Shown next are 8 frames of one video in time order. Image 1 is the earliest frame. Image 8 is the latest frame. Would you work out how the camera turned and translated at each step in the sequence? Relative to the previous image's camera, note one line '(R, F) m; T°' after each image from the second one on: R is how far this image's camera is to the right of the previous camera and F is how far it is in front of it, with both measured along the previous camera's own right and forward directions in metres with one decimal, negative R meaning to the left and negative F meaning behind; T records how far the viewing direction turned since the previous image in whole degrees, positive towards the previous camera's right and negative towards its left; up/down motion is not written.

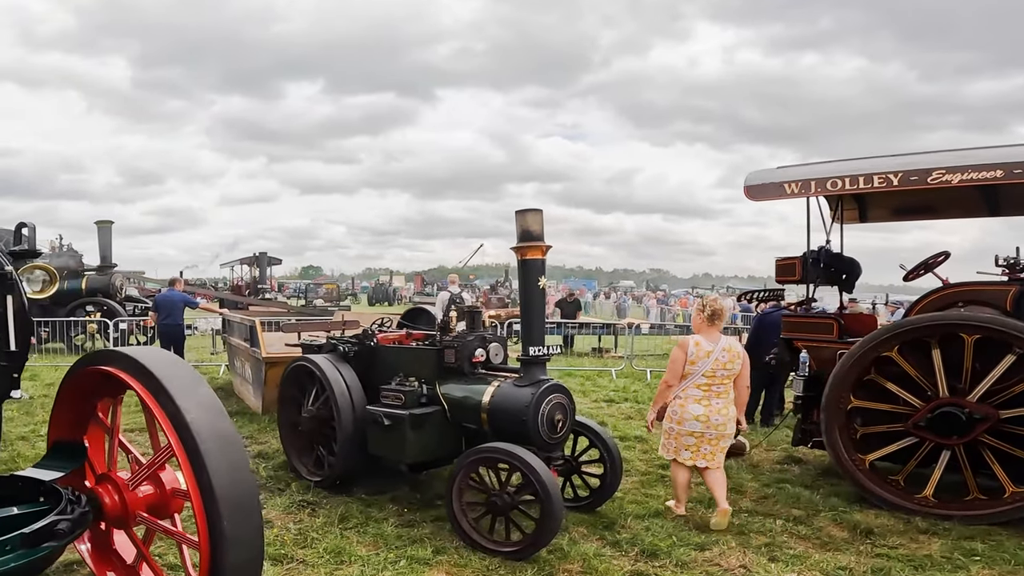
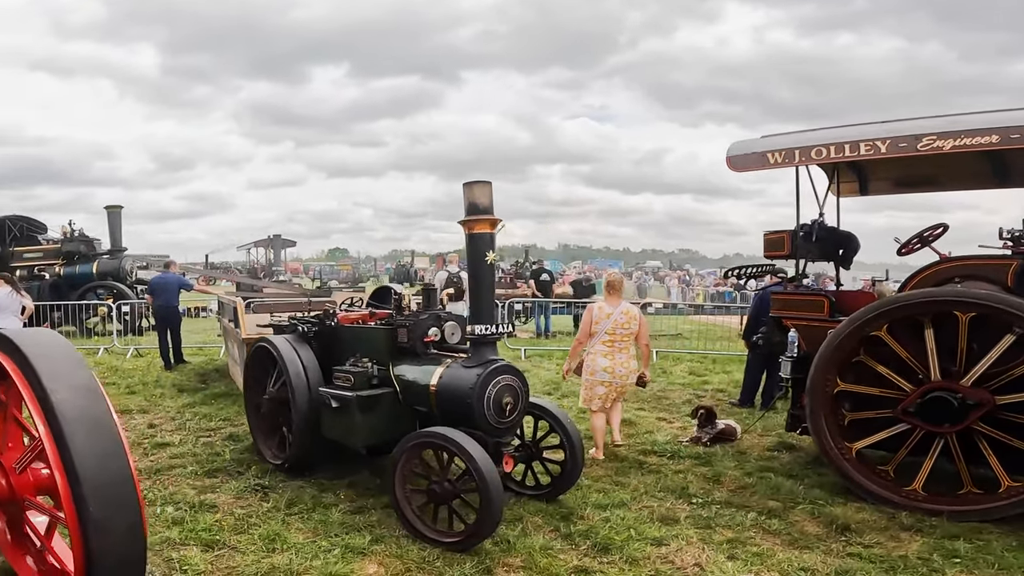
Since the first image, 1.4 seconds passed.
(+0.5, +0.3) m; -2°
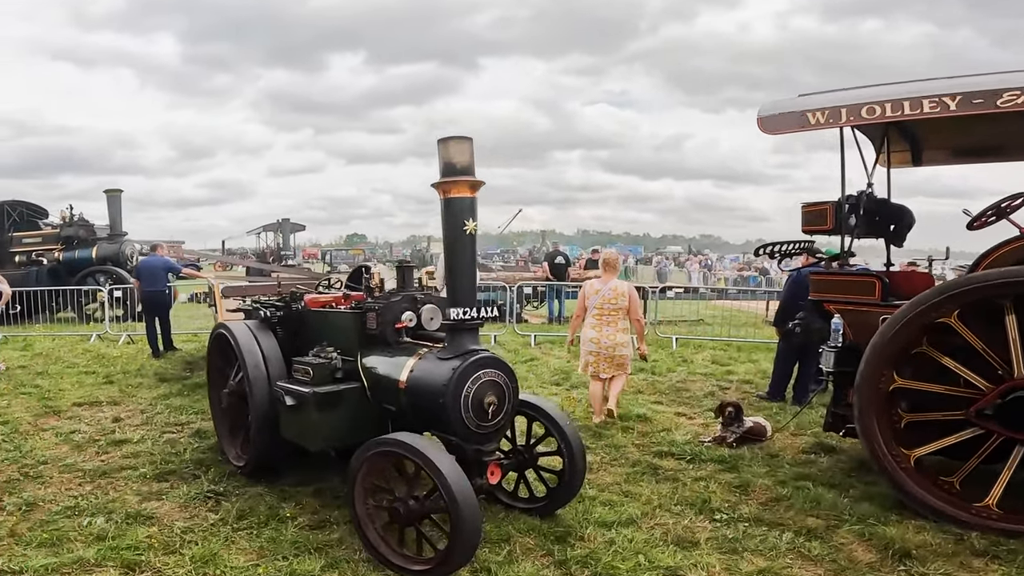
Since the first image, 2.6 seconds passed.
(+0.2, +0.7) m; -2°
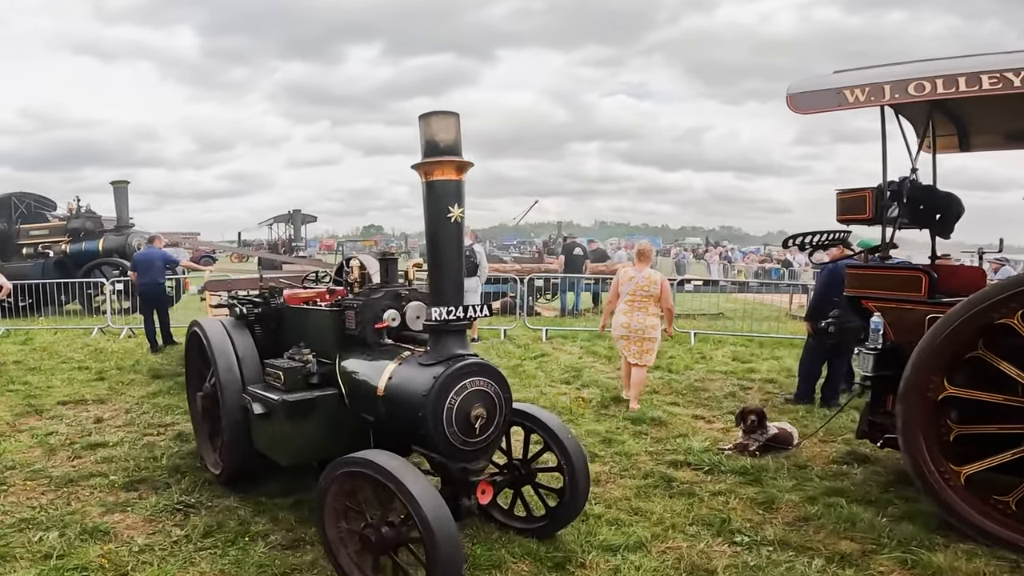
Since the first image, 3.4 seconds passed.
(+0.1, +0.4) m; -1°
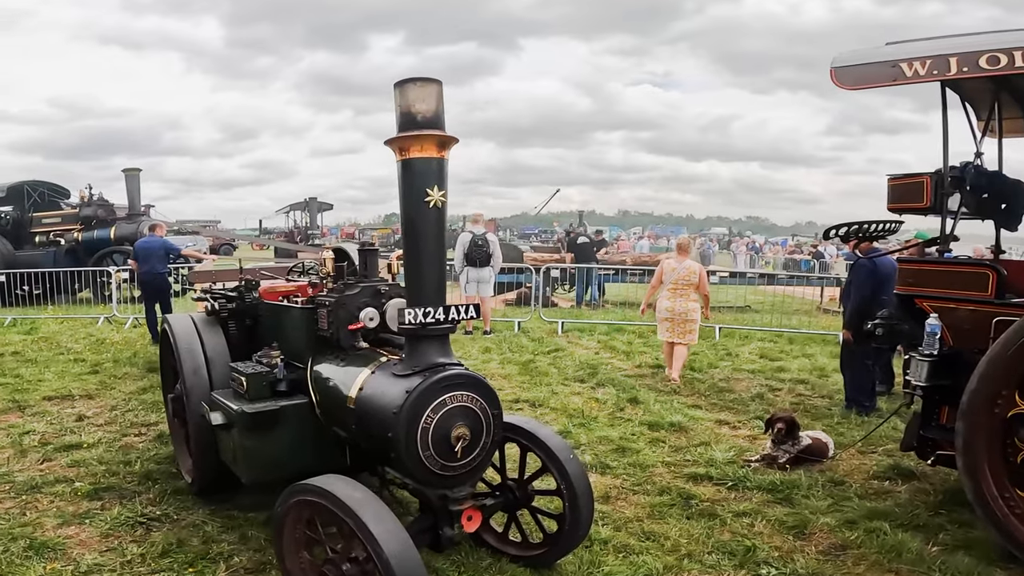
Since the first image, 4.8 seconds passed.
(+0.1, +0.4) m; -2°
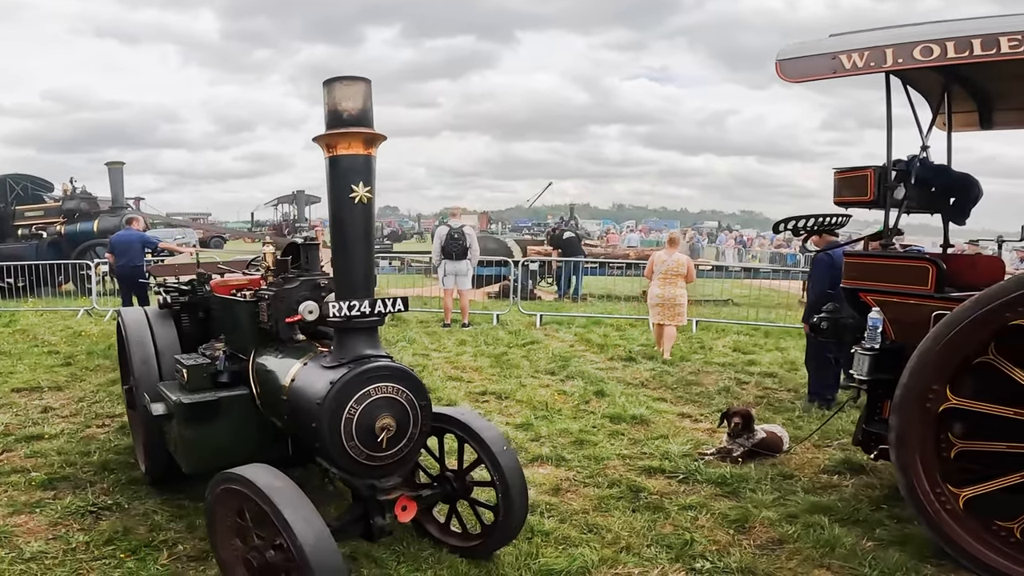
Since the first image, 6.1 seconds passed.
(+0.2, 0.0) m; 0°
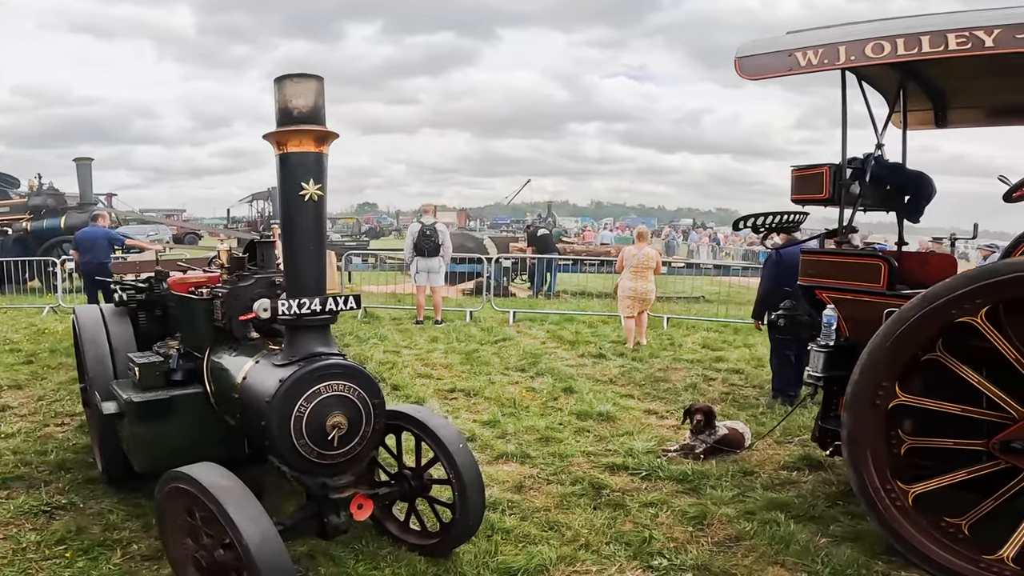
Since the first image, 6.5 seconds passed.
(+0.1, 0.0) m; +2°
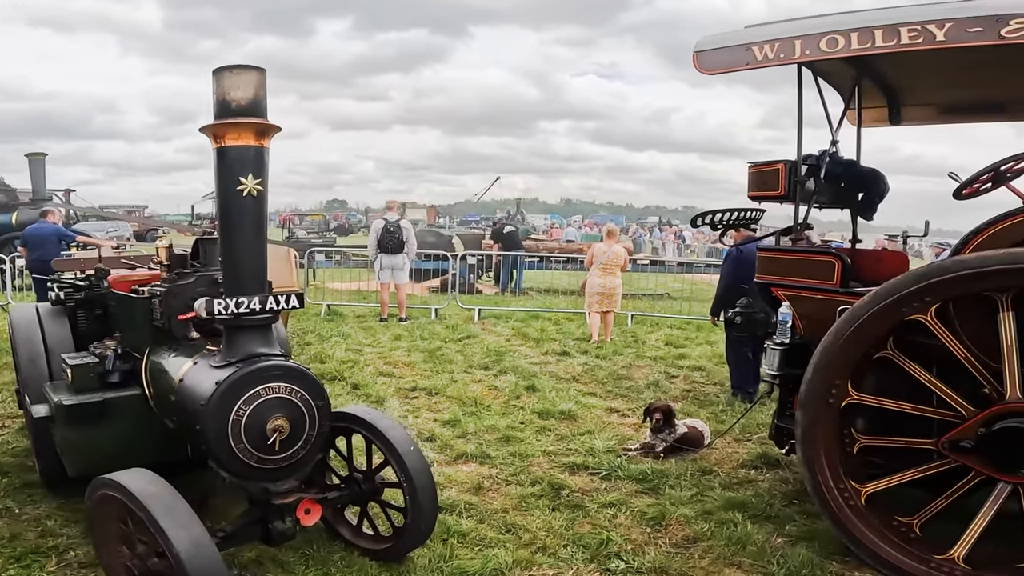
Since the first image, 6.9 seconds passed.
(+0.1, +0.1) m; +2°
